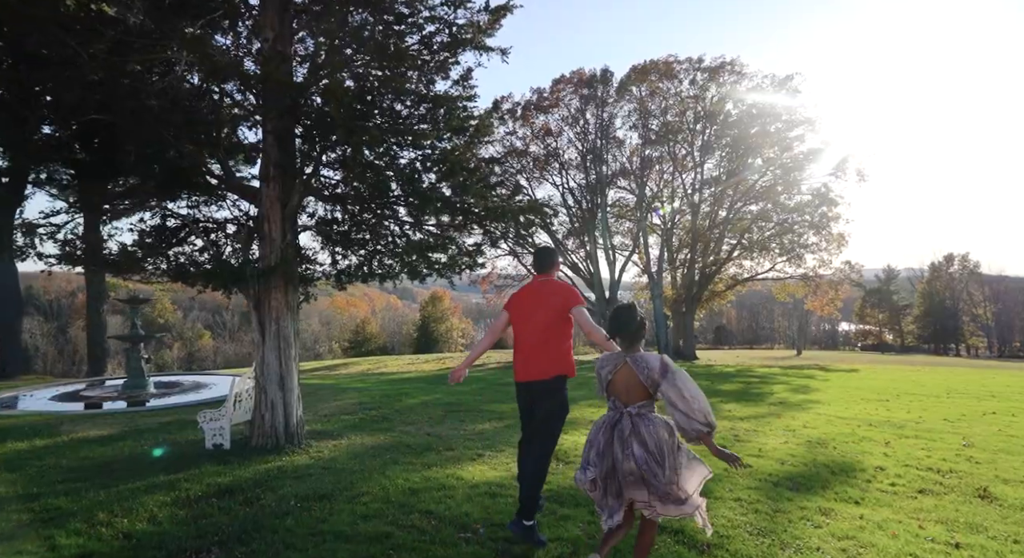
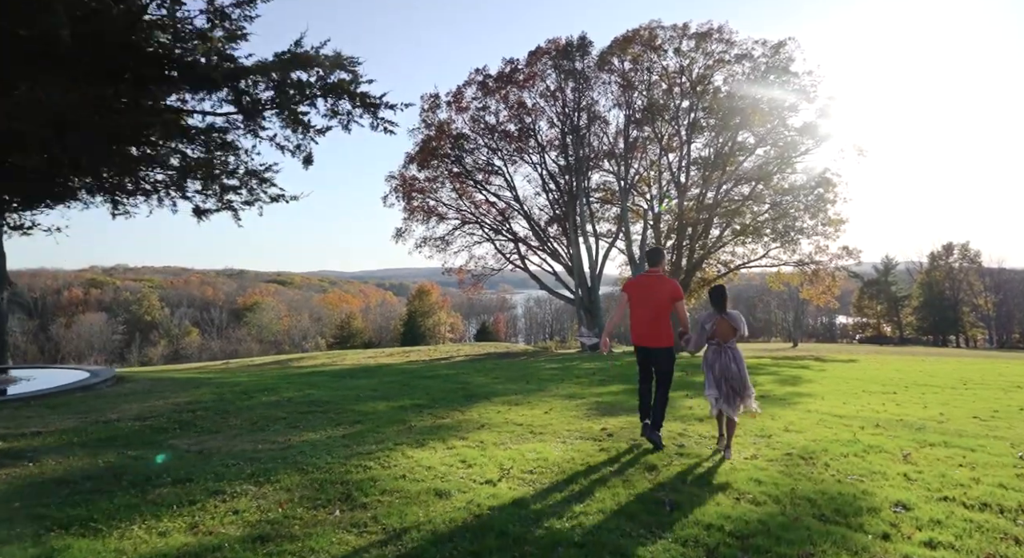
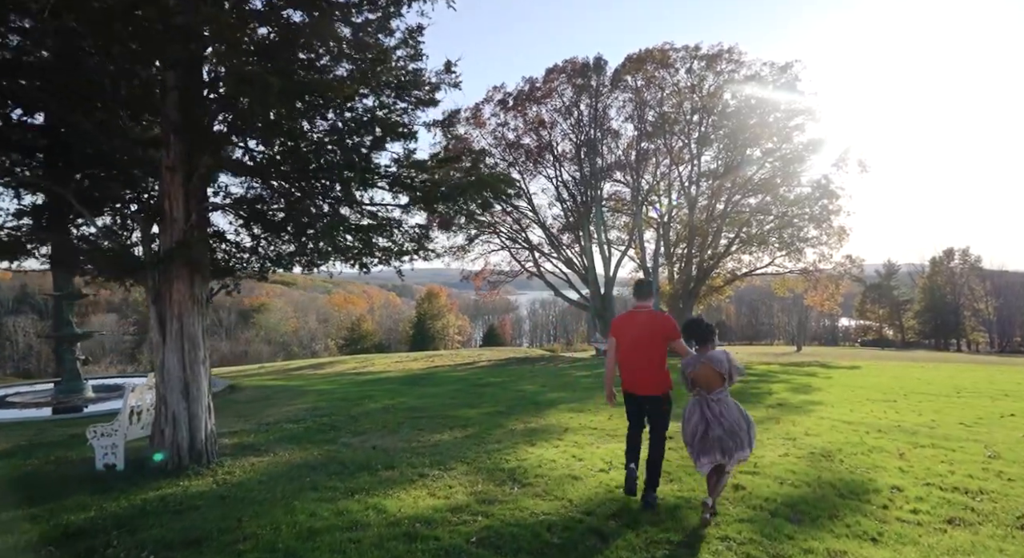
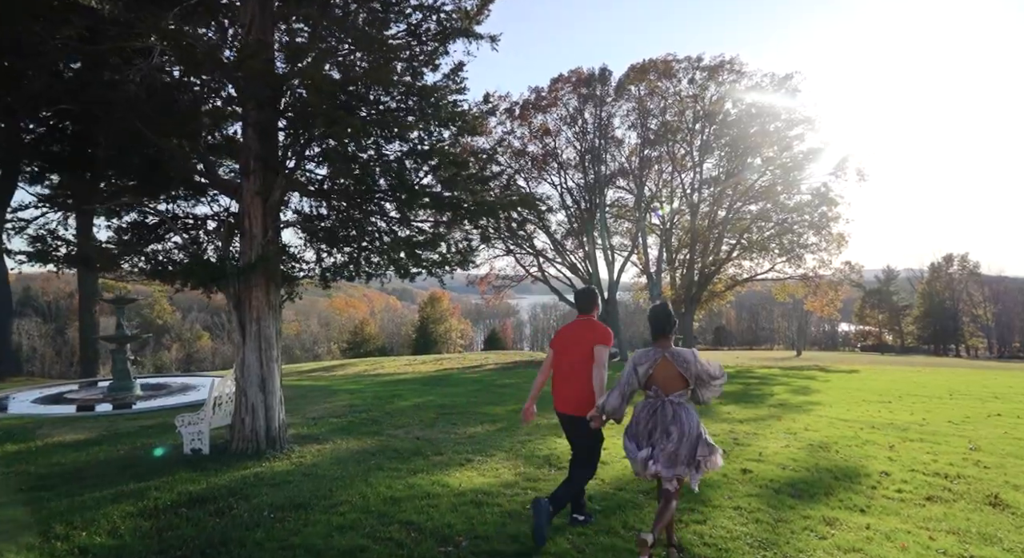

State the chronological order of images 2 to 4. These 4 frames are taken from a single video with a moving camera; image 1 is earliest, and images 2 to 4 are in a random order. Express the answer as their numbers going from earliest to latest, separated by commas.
4, 3, 2
